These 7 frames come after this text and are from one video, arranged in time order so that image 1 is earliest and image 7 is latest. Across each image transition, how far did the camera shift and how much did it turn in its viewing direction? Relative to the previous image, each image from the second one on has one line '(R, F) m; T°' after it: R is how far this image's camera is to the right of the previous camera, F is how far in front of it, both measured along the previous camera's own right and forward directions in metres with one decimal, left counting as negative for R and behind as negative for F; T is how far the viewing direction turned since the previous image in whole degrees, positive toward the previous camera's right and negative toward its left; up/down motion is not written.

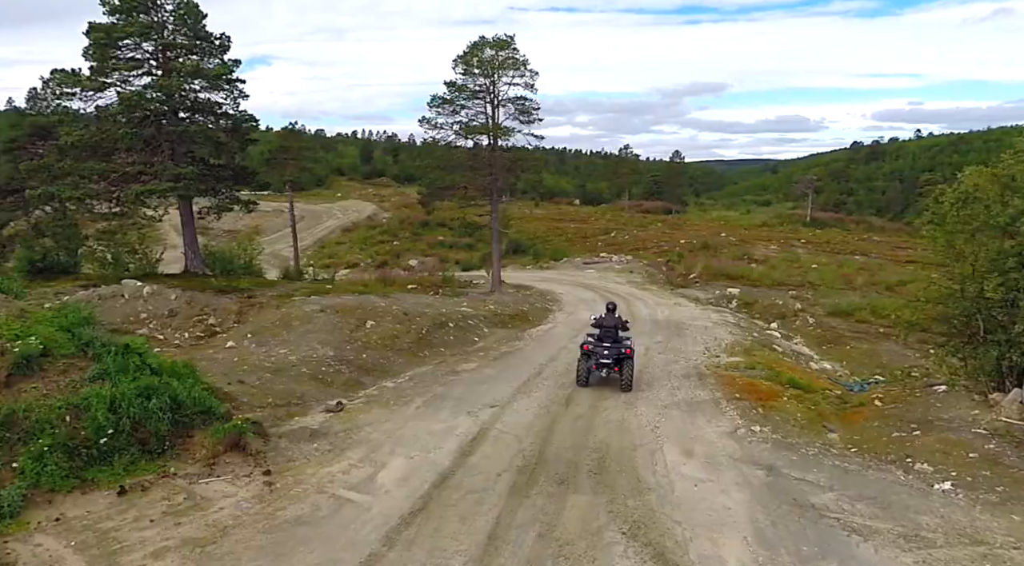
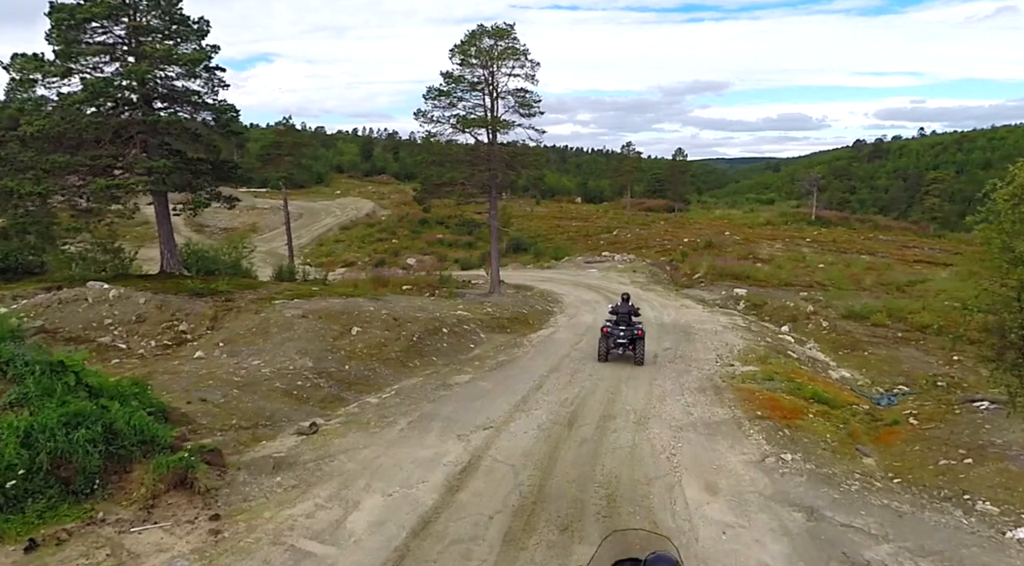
(+0.1, +1.3) m; 0°
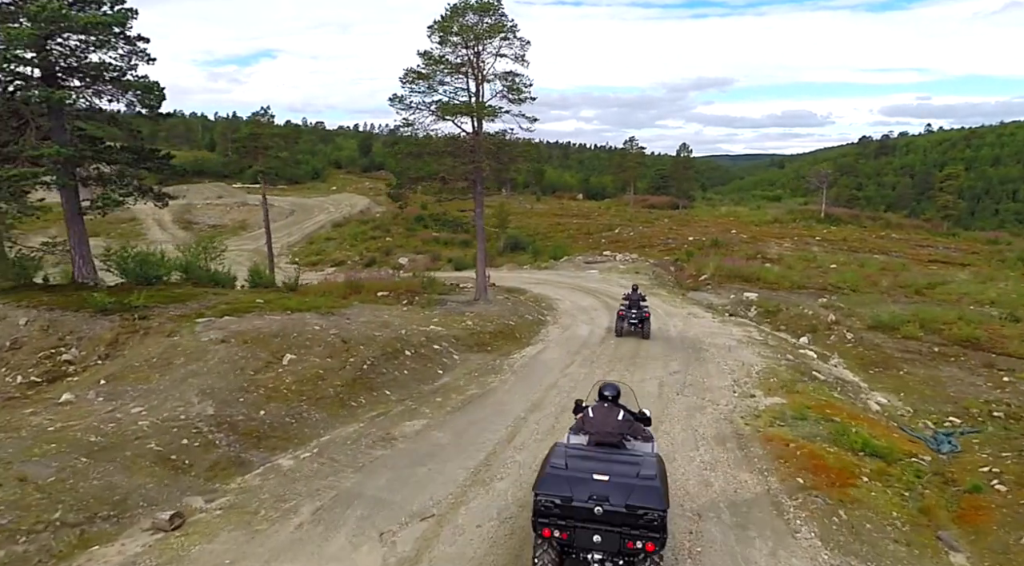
(+0.6, +3.0) m; 0°
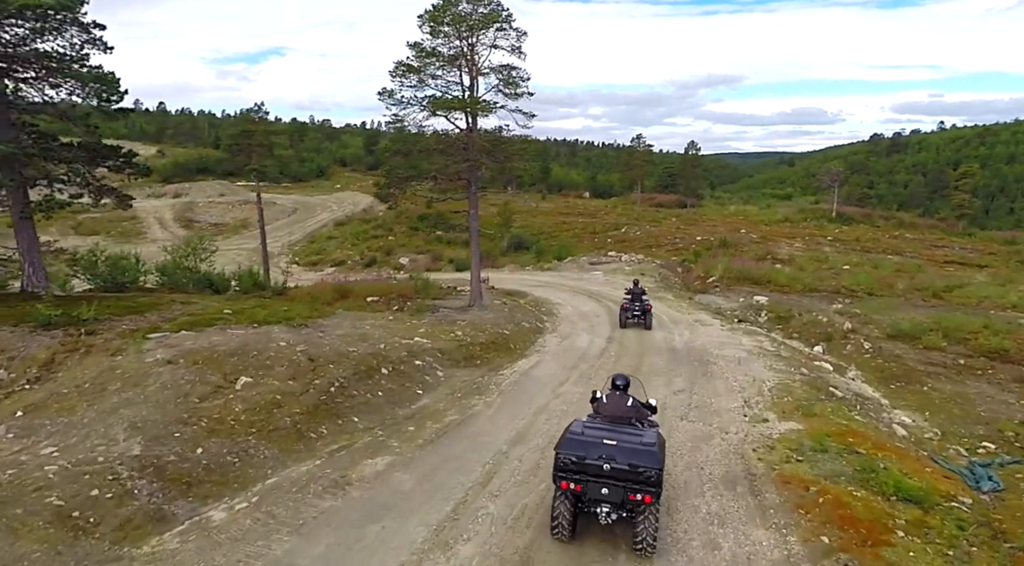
(+0.4, +1.4) m; -1°
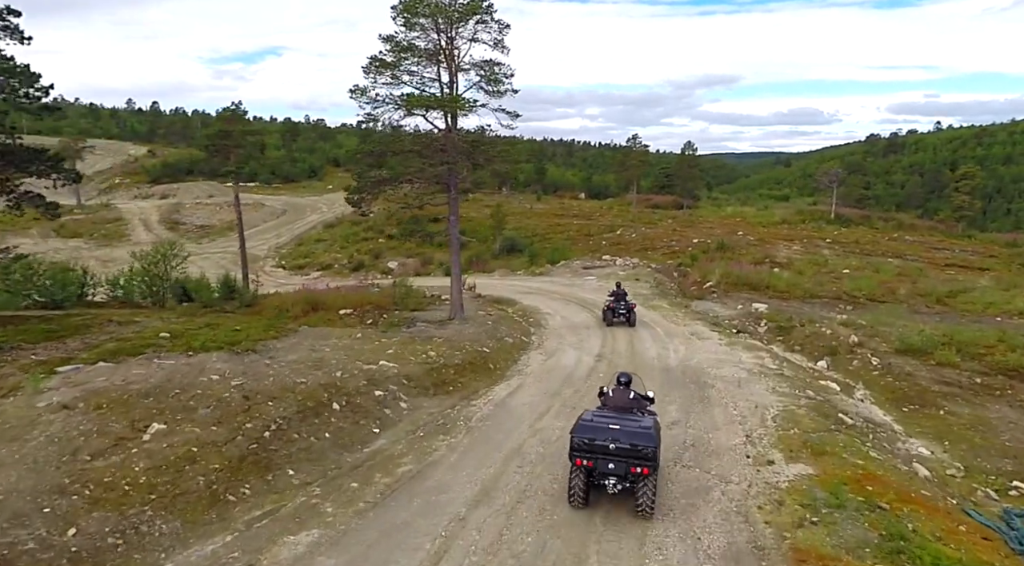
(+0.5, +1.7) m; 0°
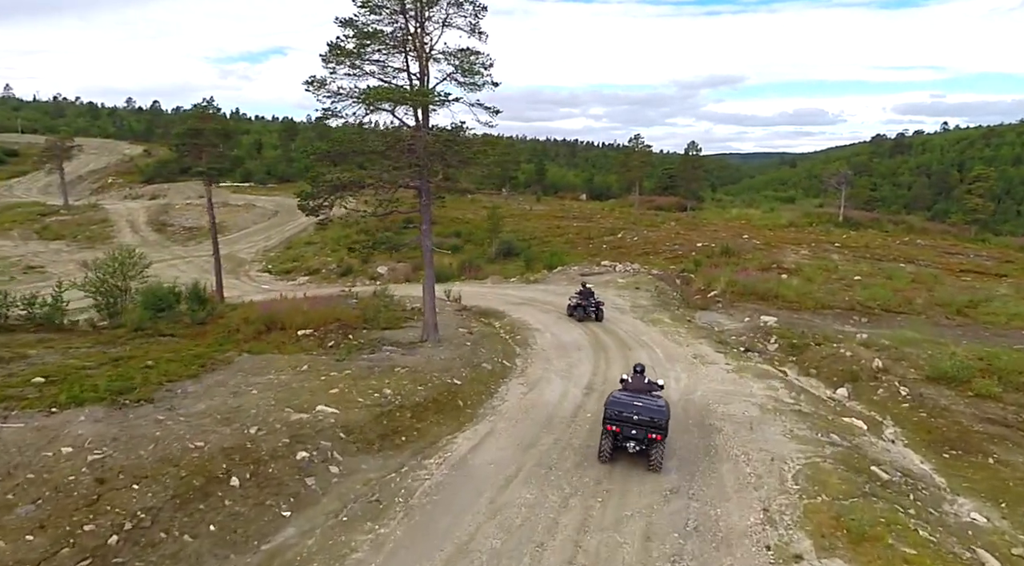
(+0.7, +2.7) m; 0°
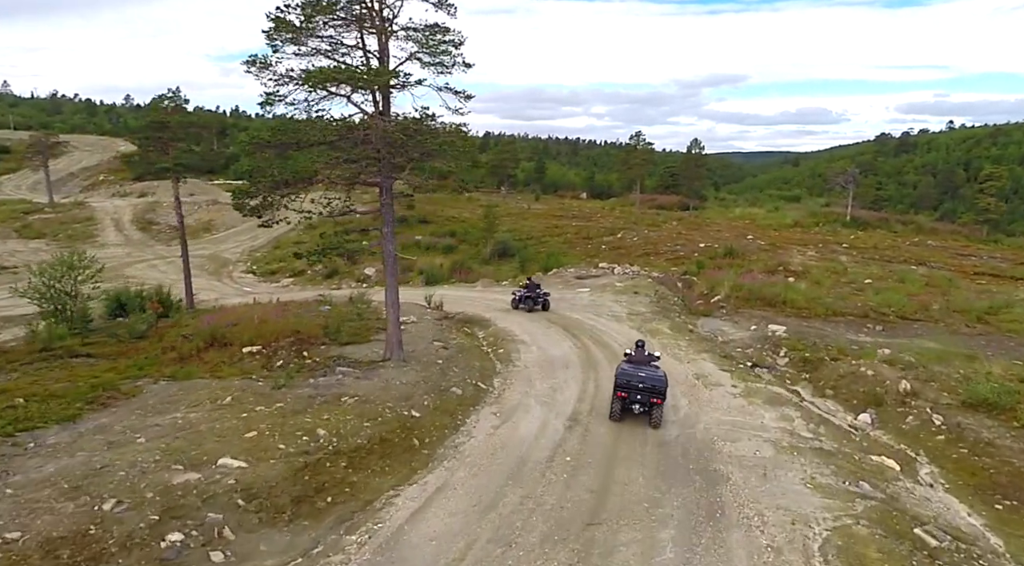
(+0.7, +2.7) m; 0°
